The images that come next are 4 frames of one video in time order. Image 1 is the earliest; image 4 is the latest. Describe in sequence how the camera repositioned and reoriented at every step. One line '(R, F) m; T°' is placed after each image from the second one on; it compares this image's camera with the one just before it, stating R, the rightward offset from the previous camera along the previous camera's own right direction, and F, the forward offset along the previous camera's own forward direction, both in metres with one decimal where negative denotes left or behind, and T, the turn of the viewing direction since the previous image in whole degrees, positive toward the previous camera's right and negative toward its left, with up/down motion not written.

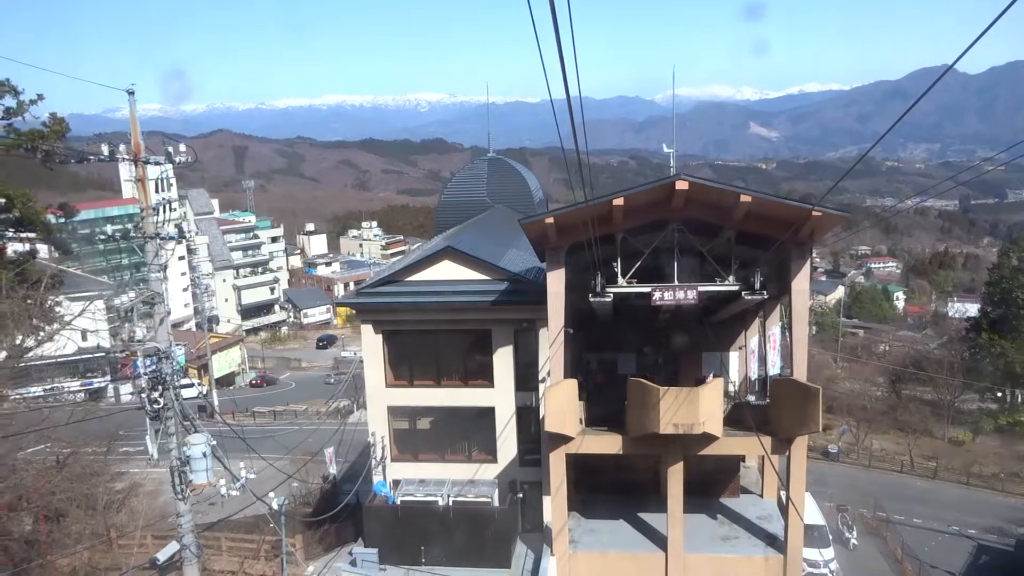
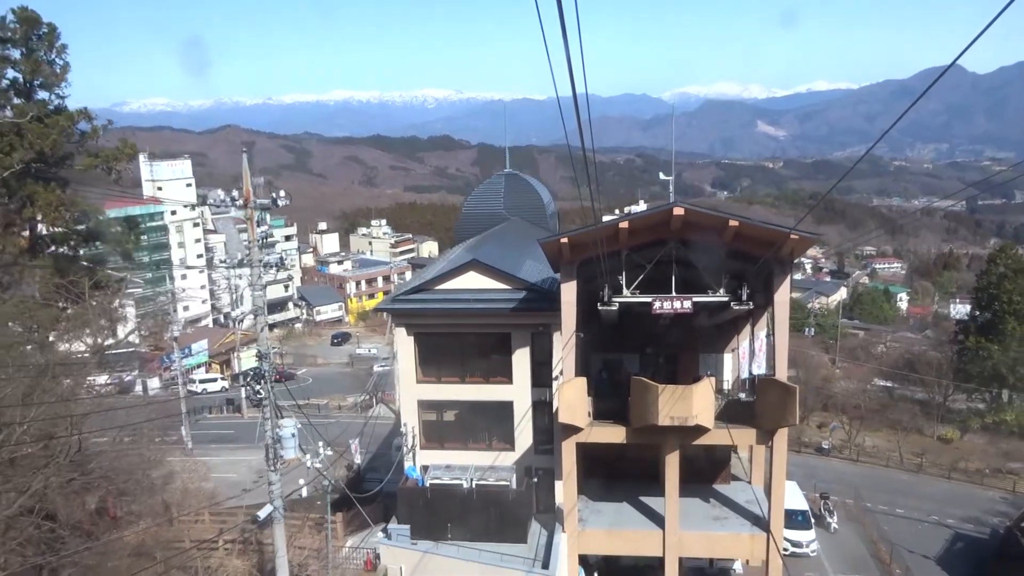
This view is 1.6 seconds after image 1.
(-0.2, -1.1) m; 0°
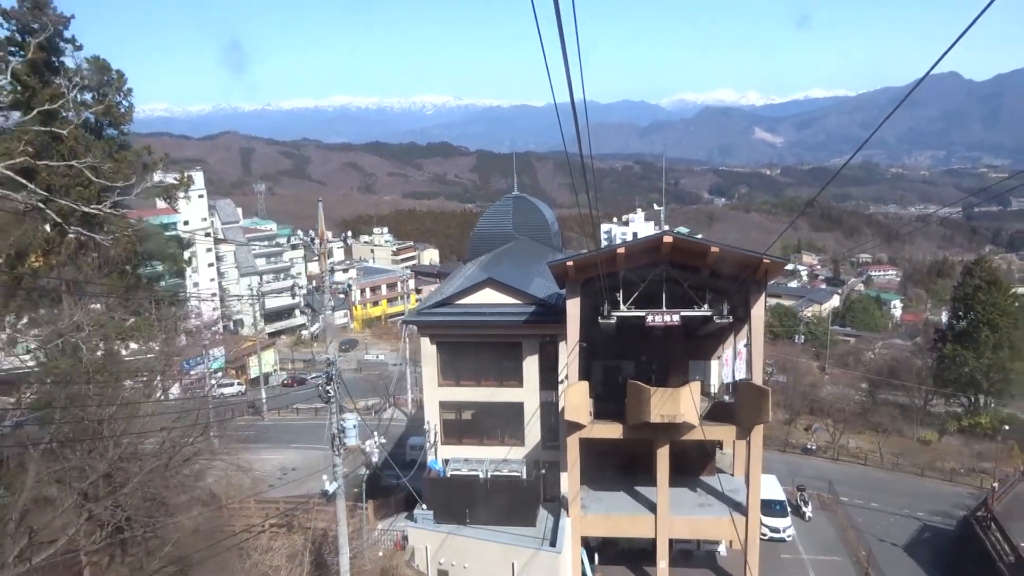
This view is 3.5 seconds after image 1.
(-0.2, -1.3) m; 0°
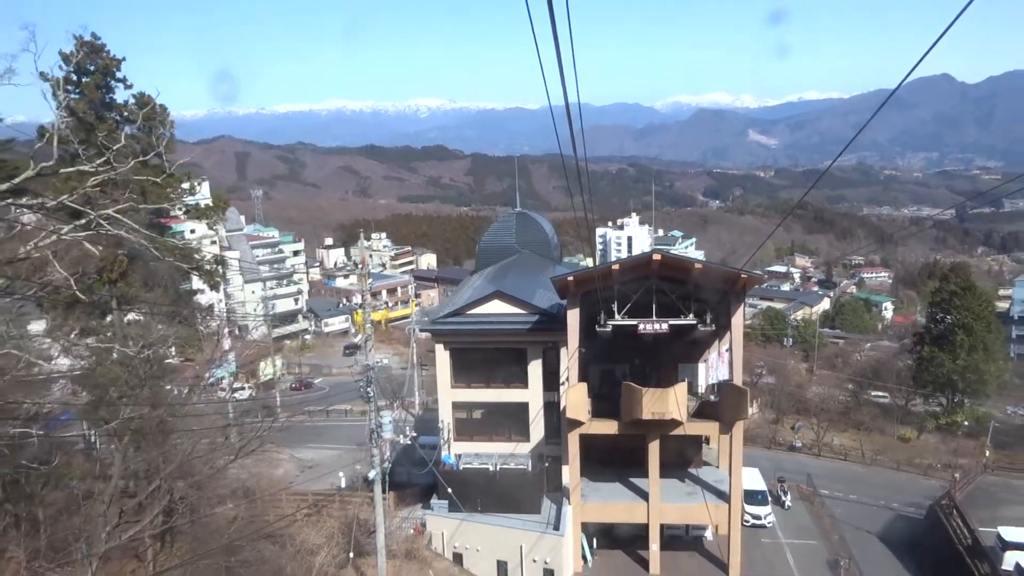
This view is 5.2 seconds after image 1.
(-0.2, -1.2) m; 0°
